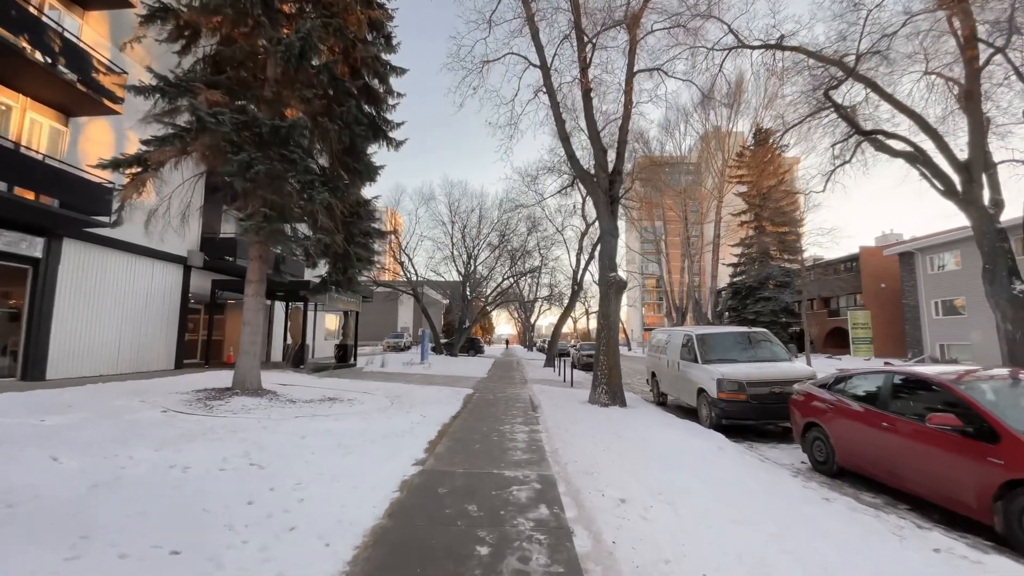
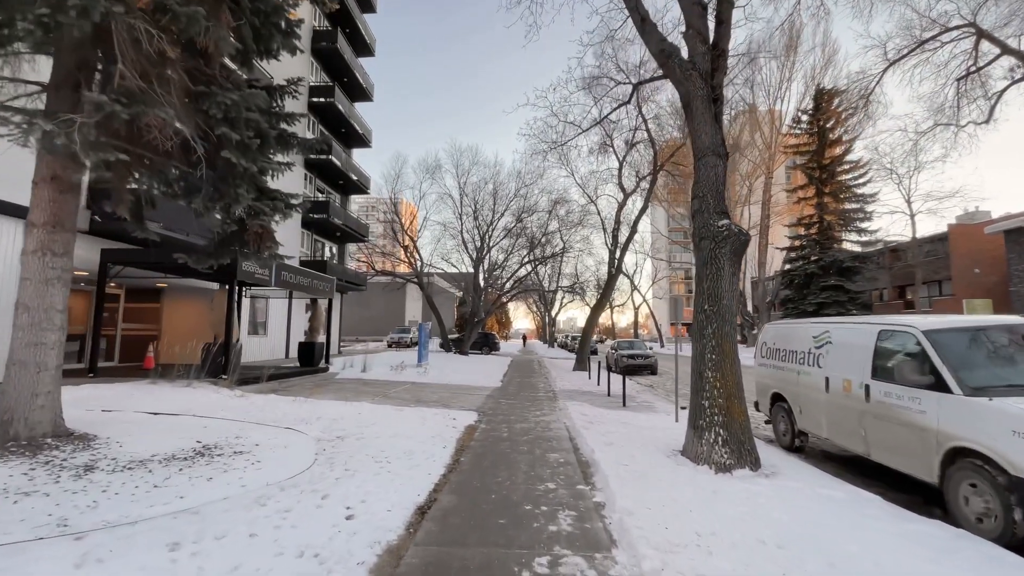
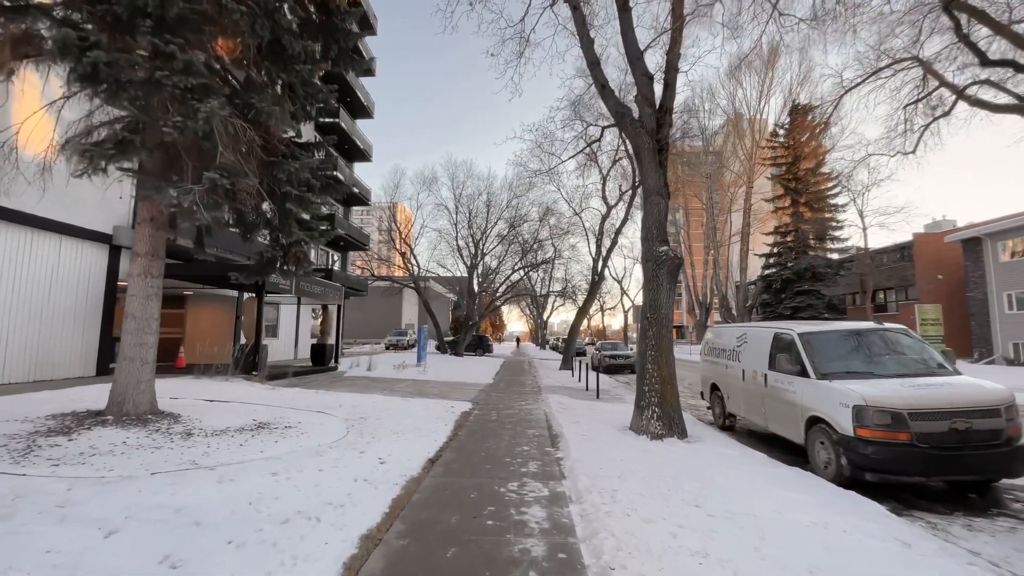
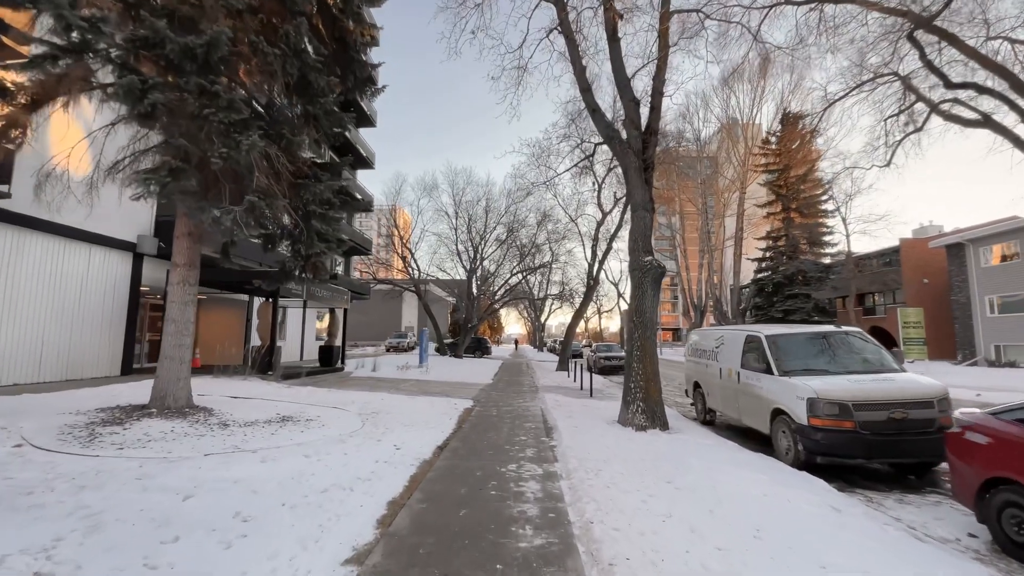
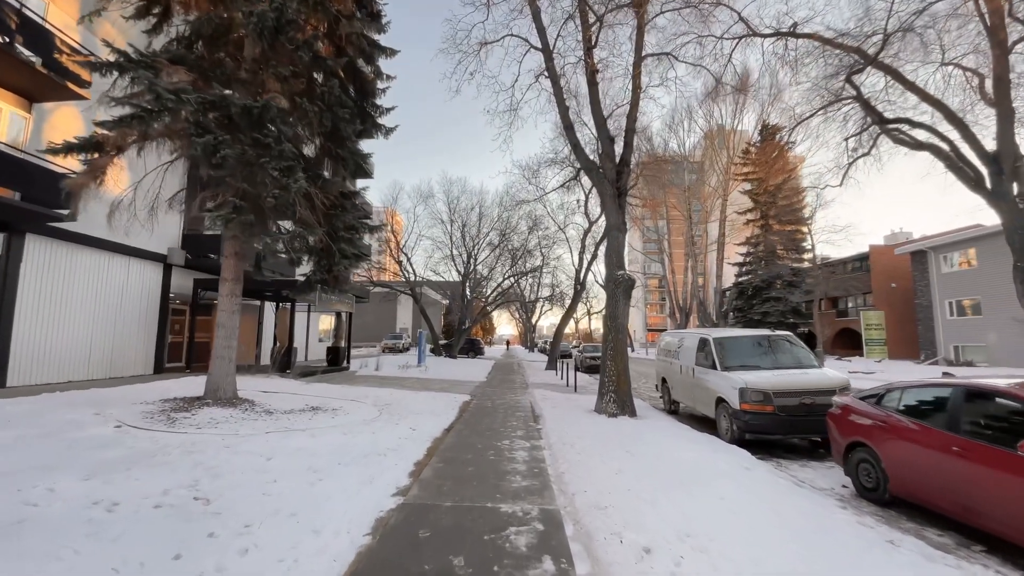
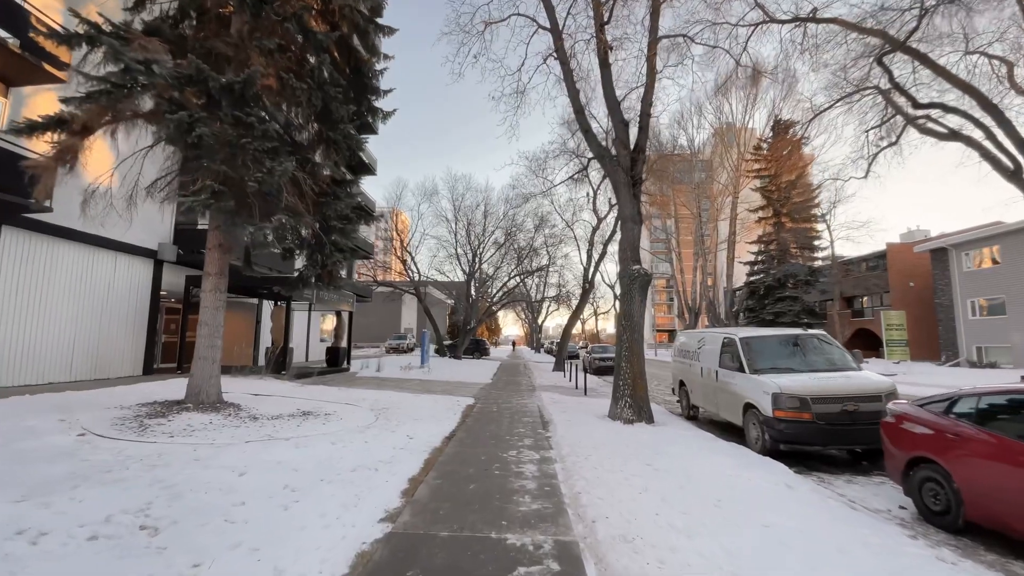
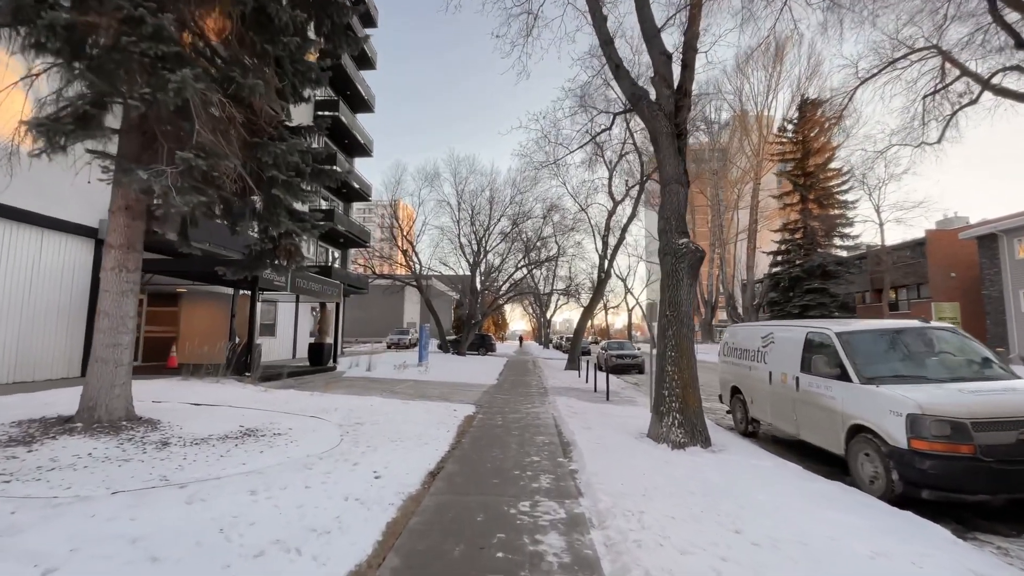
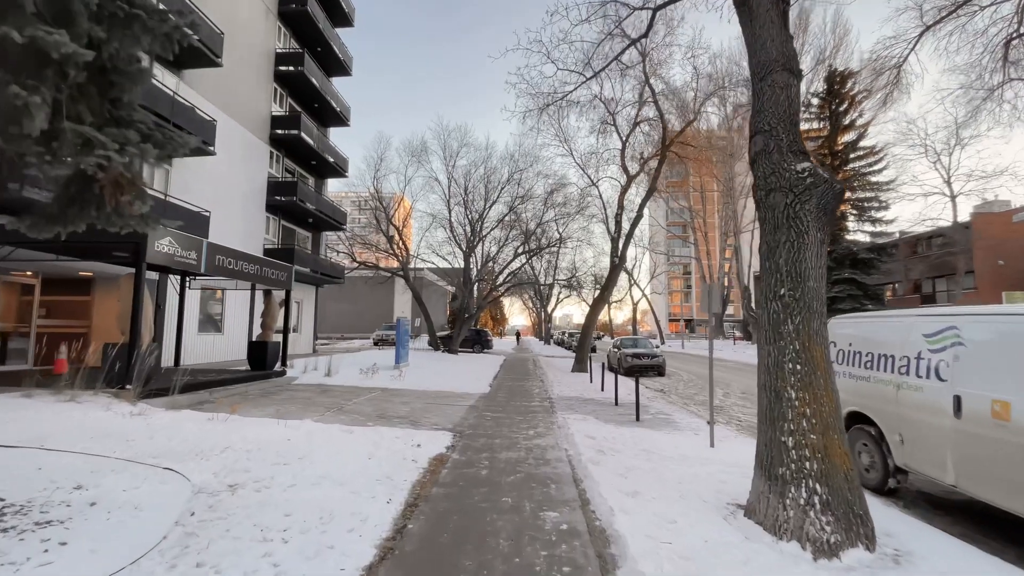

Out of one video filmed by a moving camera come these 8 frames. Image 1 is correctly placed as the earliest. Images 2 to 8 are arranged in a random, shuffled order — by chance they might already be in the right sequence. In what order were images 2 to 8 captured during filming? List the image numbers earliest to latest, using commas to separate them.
5, 6, 4, 3, 7, 2, 8
